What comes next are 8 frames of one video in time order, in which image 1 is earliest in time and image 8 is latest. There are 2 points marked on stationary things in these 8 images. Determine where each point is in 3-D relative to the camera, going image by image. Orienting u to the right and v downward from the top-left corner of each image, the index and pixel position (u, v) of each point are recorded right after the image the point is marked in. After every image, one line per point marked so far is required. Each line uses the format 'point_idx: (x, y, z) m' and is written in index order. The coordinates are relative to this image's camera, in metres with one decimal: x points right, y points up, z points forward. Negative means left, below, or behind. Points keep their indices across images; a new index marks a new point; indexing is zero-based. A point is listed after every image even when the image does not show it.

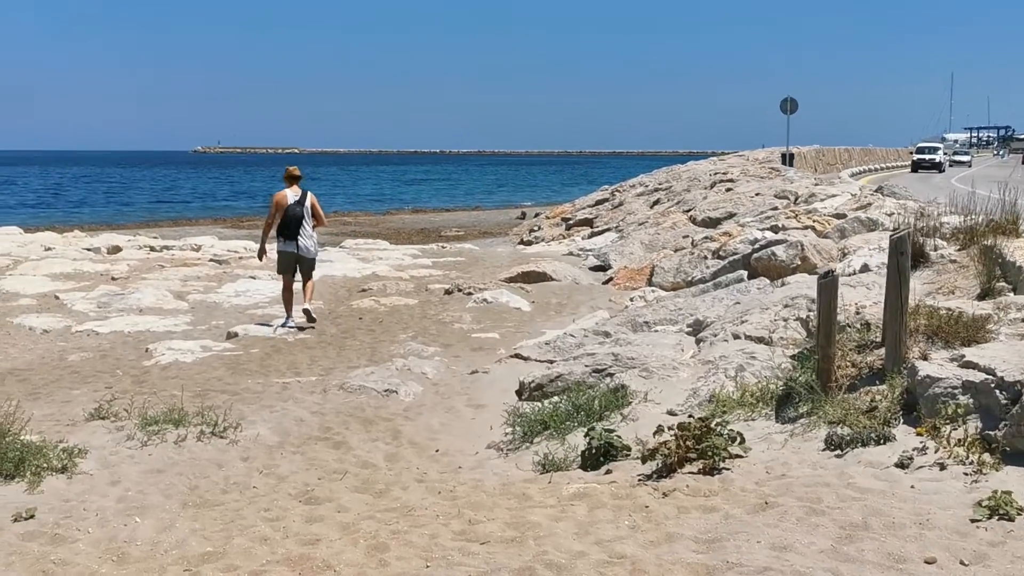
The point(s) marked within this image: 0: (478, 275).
0: (-0.4, +0.1, +13.8) m
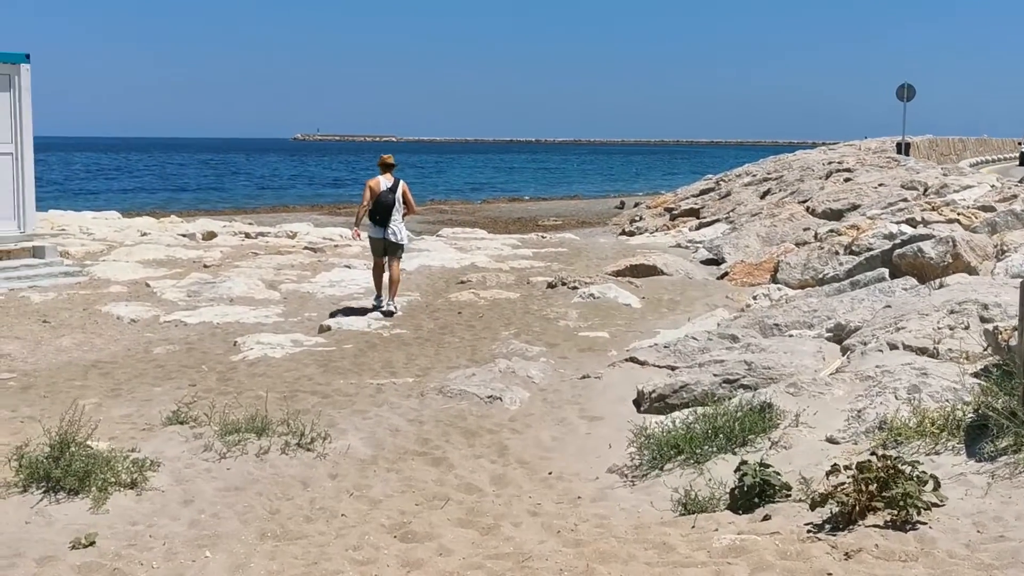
0: (+0.8, +0.2, +13.1) m
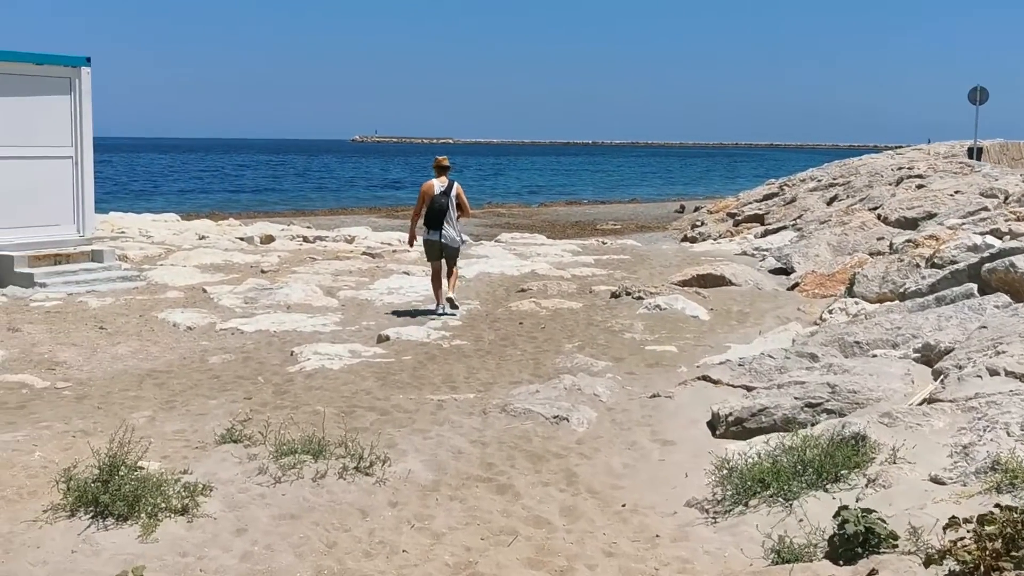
0: (+1.5, +0.1, +12.7) m
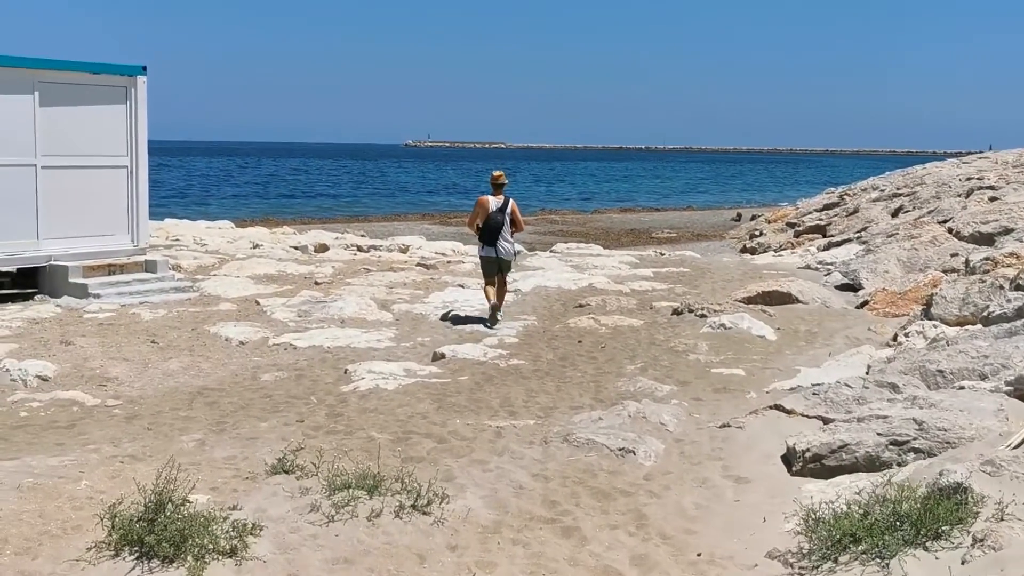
0: (+2.1, -0.1, +12.3) m
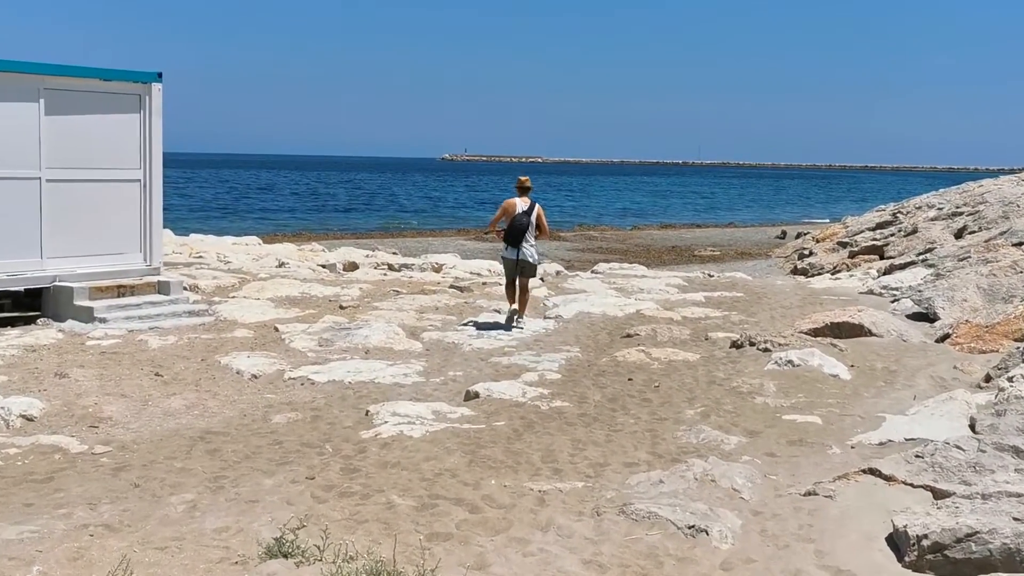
0: (+2.5, -0.3, +11.3) m
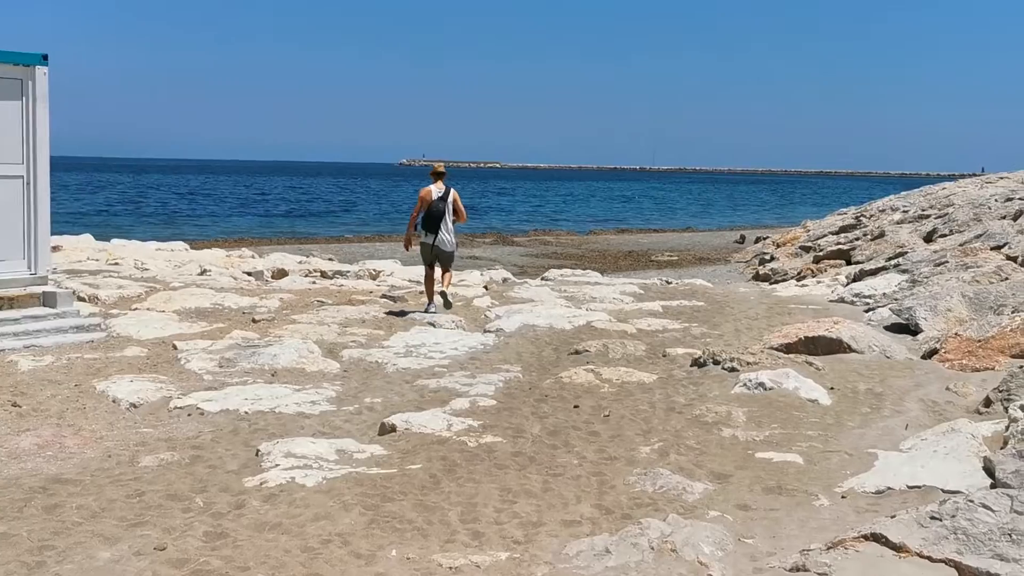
0: (+1.9, -0.4, +10.1) m
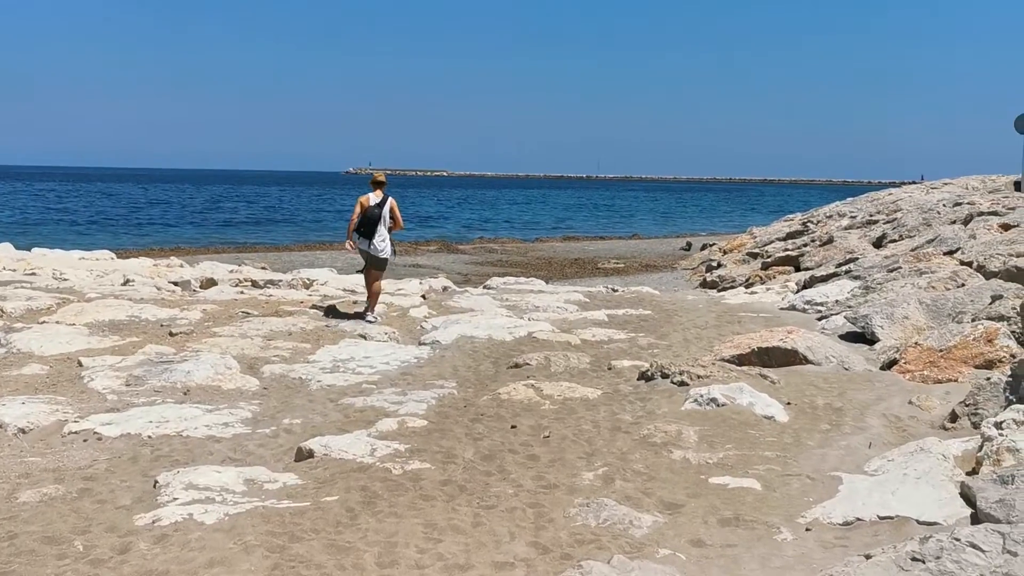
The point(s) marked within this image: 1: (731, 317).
0: (+1.4, -0.5, +9.5) m
1: (+2.3, -0.3, +12.0) m
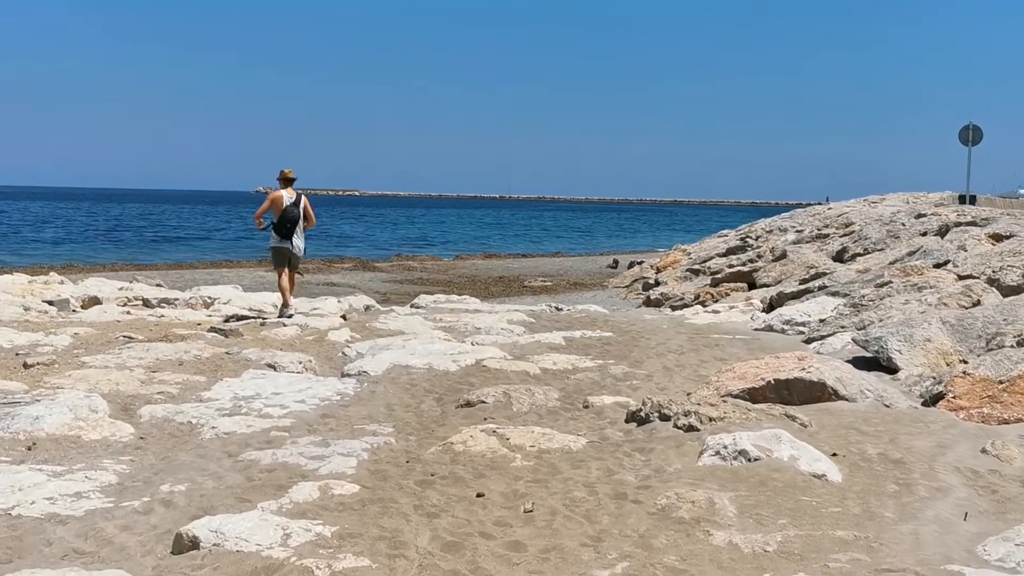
0: (+1.0, -0.6, +7.8) m
1: (+1.7, -0.5, +10.4) m
